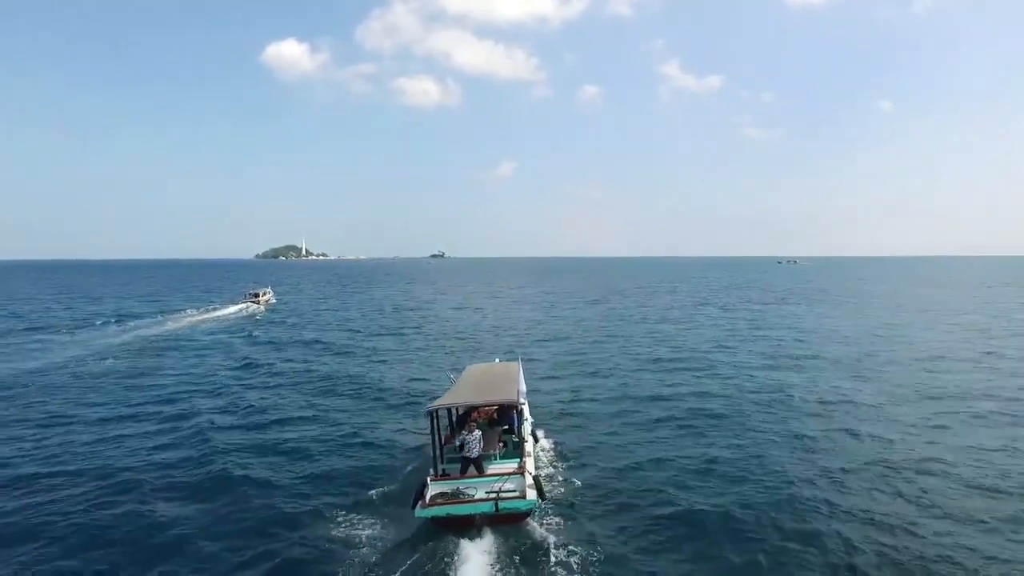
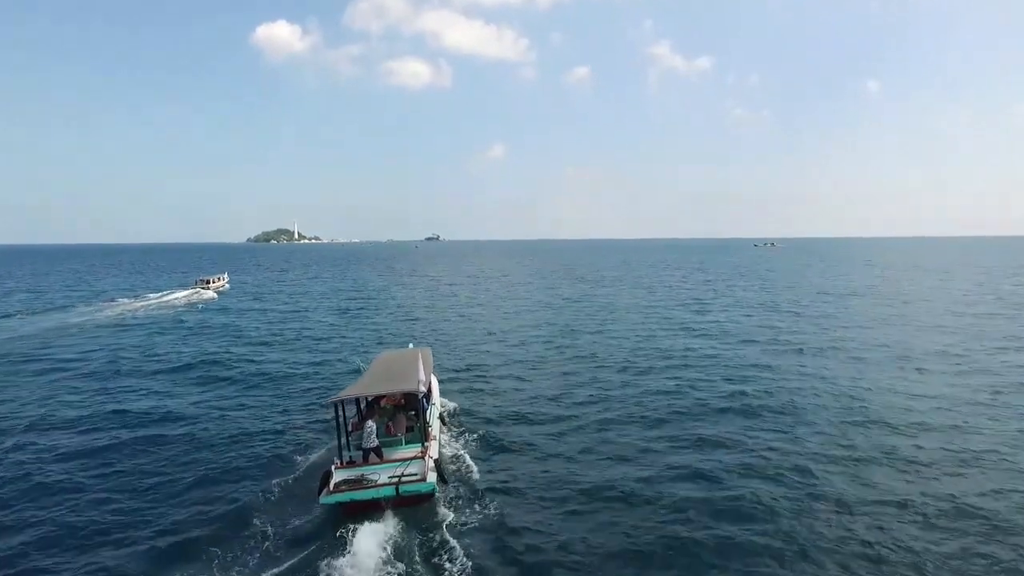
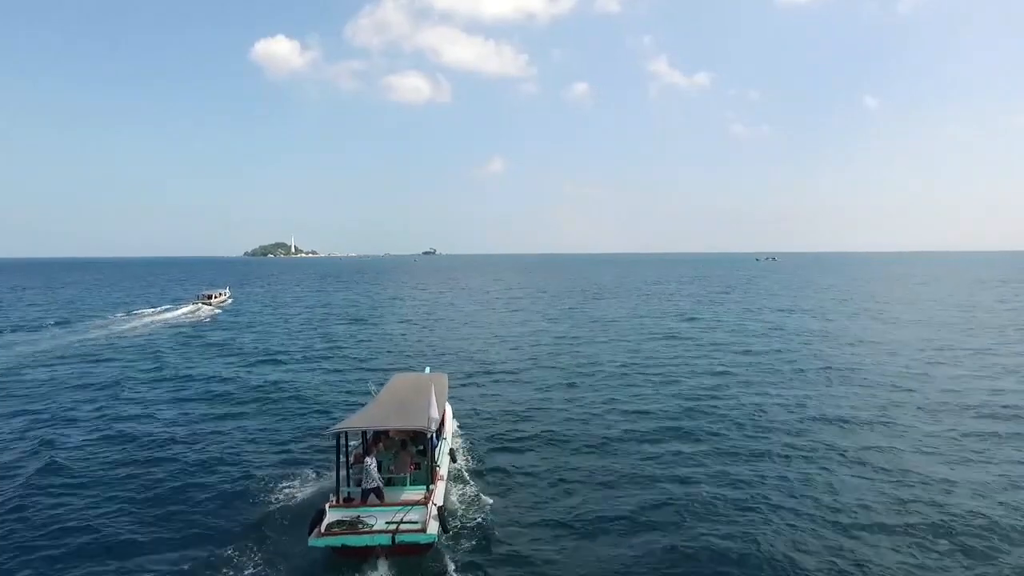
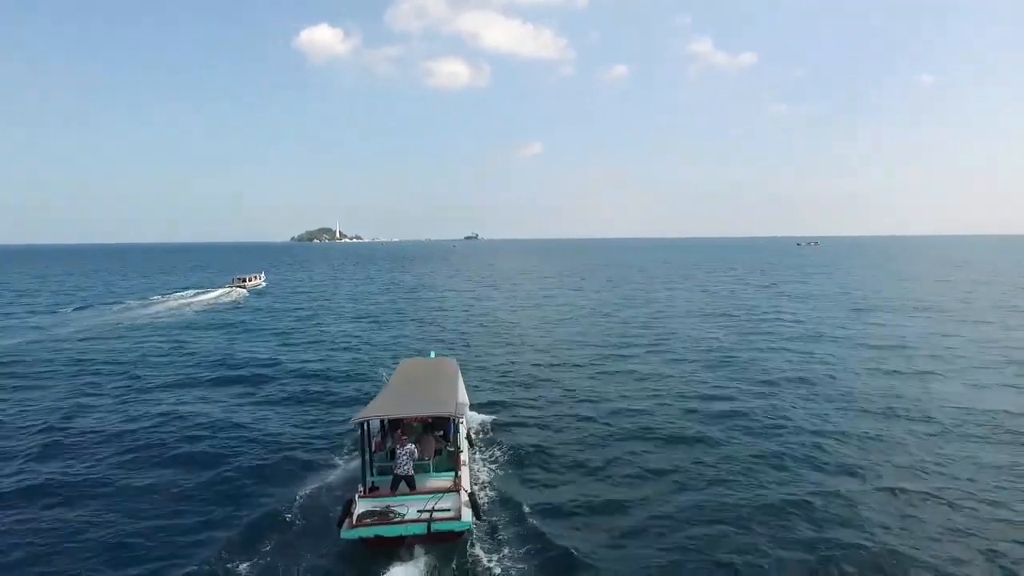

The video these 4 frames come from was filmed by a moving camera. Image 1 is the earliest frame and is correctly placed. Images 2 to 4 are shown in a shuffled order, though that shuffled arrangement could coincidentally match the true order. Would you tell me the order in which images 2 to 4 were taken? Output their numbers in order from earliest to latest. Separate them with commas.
3, 2, 4
